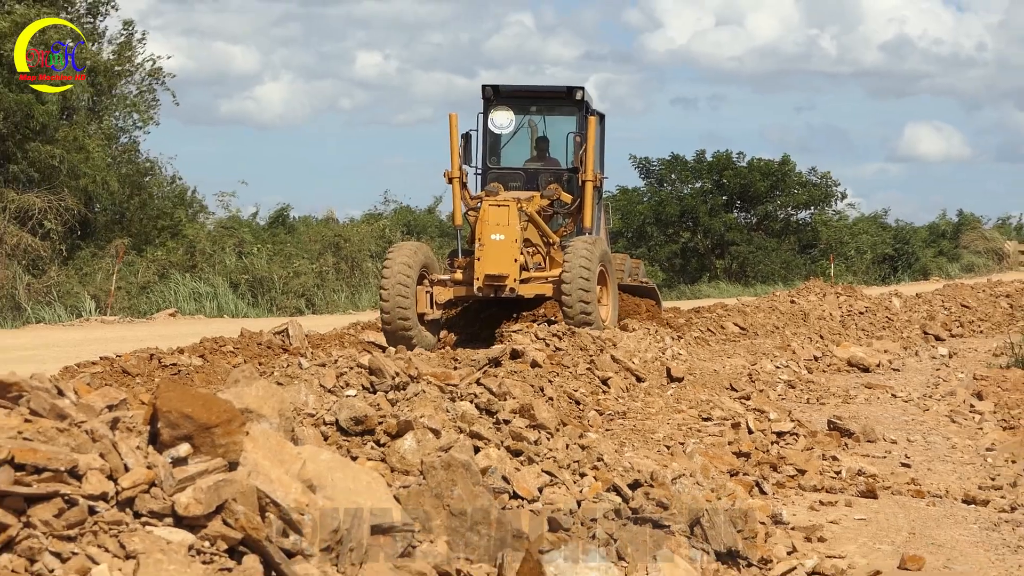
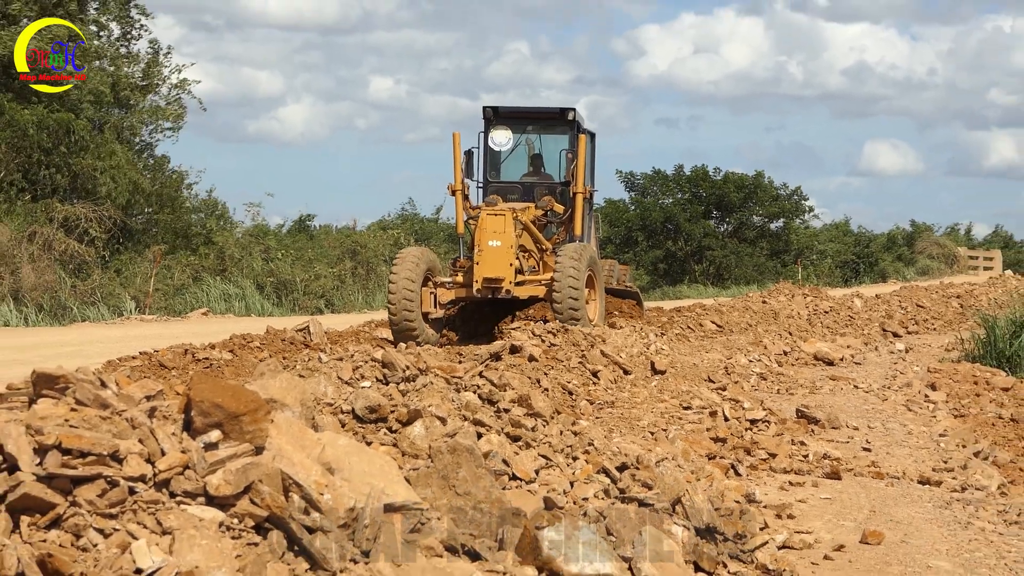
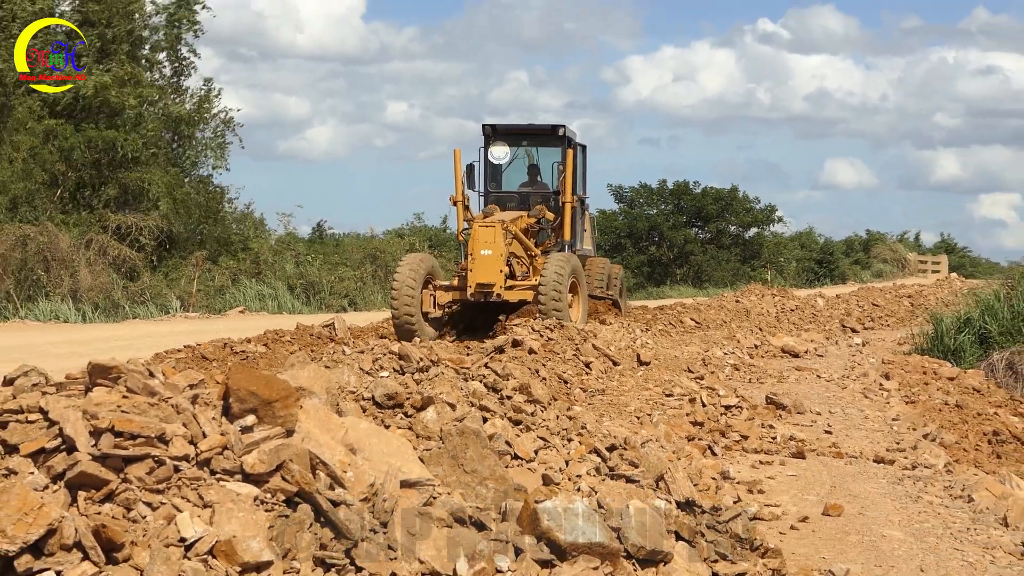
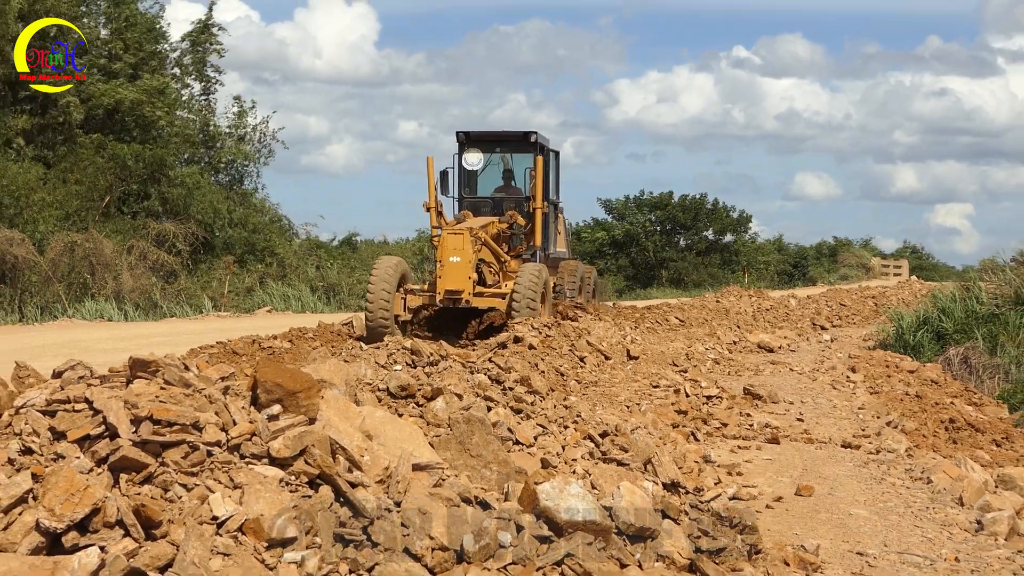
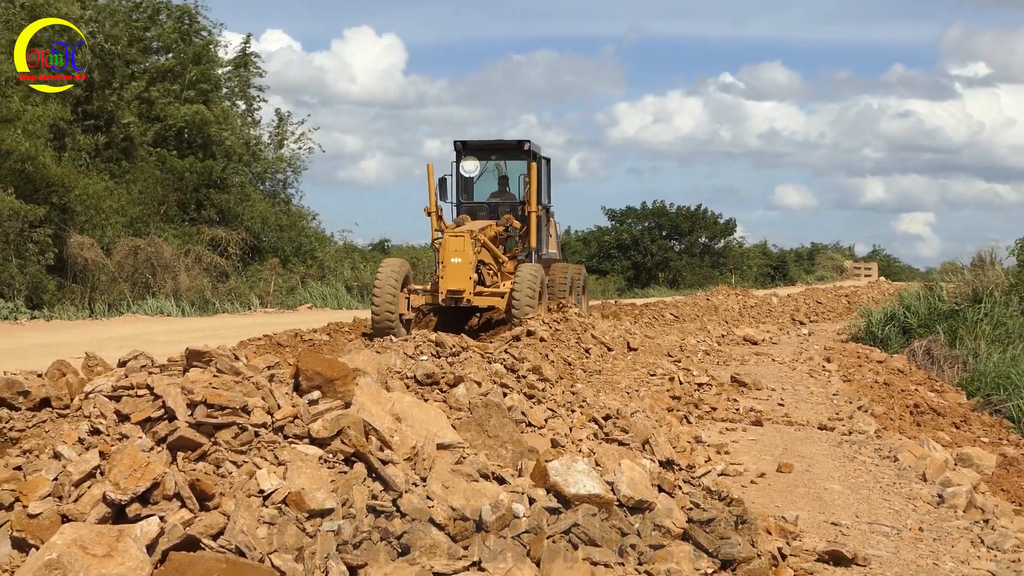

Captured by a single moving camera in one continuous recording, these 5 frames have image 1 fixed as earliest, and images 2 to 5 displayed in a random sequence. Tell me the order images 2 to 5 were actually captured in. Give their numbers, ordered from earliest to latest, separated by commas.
2, 3, 4, 5
